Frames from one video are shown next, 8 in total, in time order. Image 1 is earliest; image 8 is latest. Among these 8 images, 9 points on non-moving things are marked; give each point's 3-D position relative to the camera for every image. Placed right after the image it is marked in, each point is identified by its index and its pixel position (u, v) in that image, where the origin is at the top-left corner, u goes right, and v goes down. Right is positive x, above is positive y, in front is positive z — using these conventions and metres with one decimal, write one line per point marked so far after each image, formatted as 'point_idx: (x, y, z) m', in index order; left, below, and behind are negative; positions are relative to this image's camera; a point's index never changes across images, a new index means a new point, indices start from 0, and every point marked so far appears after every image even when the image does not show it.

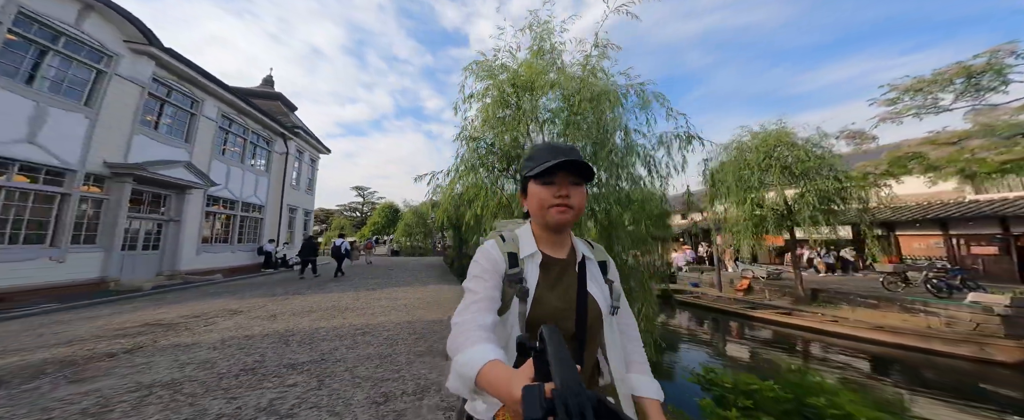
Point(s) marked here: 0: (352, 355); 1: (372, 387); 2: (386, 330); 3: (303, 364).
0: (-1.9, -1.7, +3.8) m
1: (-1.3, -1.5, +2.7) m
2: (-2.1, -1.8, +5.0) m
3: (-2.3, -1.7, +3.4) m
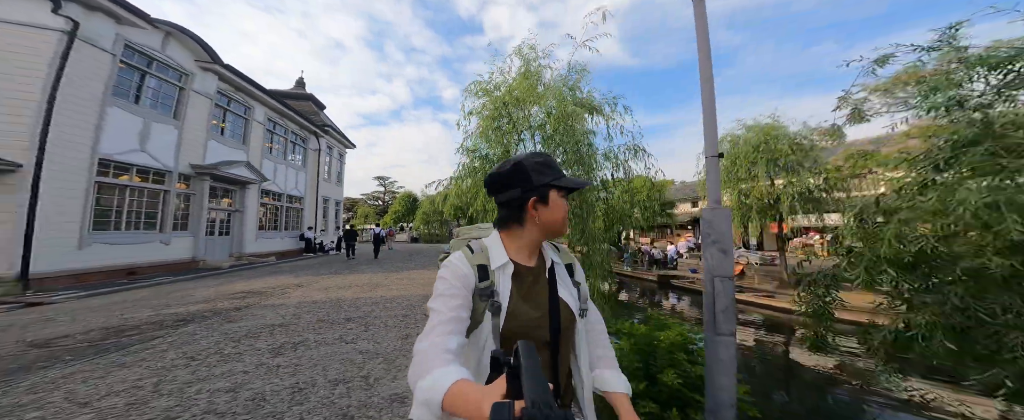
0: (-2.2, -1.7, +5.4) m
1: (-1.6, -1.6, +4.3) m
2: (-2.2, -1.8, +6.6) m
3: (-2.6, -1.7, +5.1) m
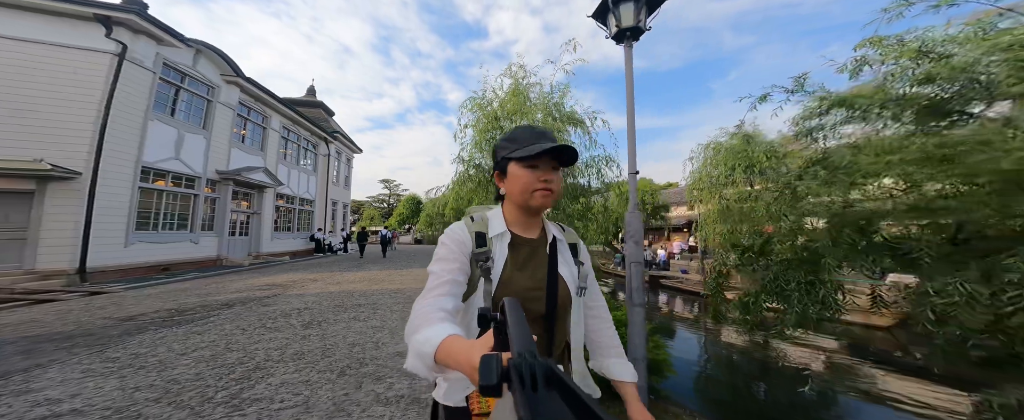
0: (-2.4, -1.8, +6.3) m
1: (-1.9, -1.7, +5.2) m
2: (-2.5, -1.9, +7.5) m
3: (-2.8, -1.8, +6.0) m
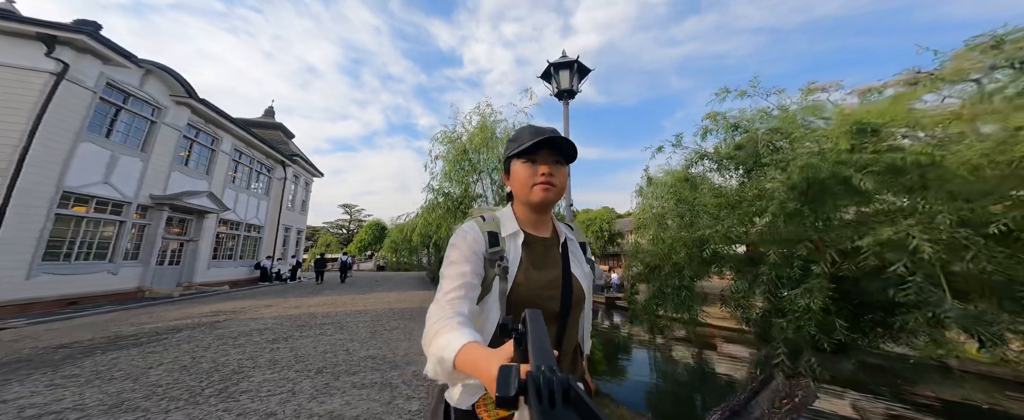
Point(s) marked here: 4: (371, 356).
0: (-3.2, -2.3, +6.5) m
1: (-2.6, -2.1, +5.5) m
2: (-3.4, -2.5, +7.7) m
3: (-3.6, -2.2, +6.2) m
4: (-1.6, -1.7, +3.6) m
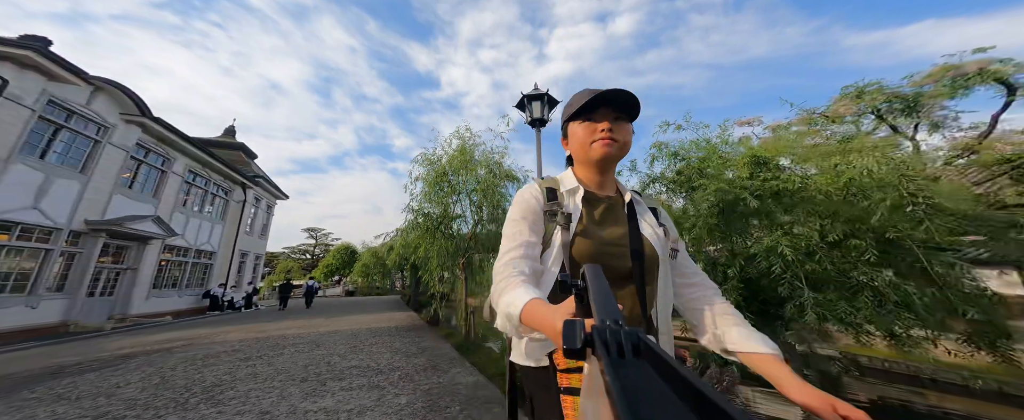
0: (-3.7, -2.7, +6.5) m
1: (-3.0, -2.4, +5.5) m
2: (-4.0, -3.0, +7.6) m
3: (-4.1, -2.6, +6.1) m
4: (-1.9, -1.8, +3.8) m
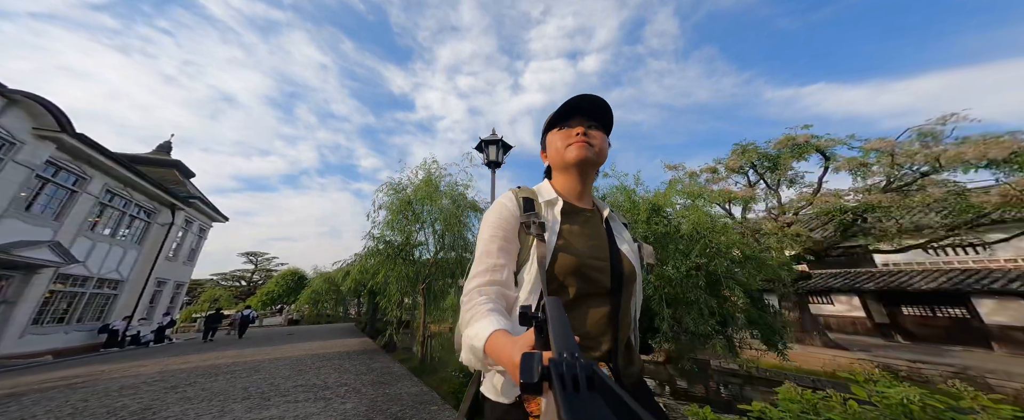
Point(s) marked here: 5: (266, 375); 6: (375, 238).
0: (-4.7, -3.1, +6.3) m
1: (-3.9, -2.8, +5.5) m
2: (-5.1, -3.5, +7.4) m
3: (-5.0, -3.0, +5.9) m
4: (-2.6, -2.1, +3.9) m
5: (-3.9, -2.7, +5.1) m
6: (-3.1, -0.6, +7.1) m
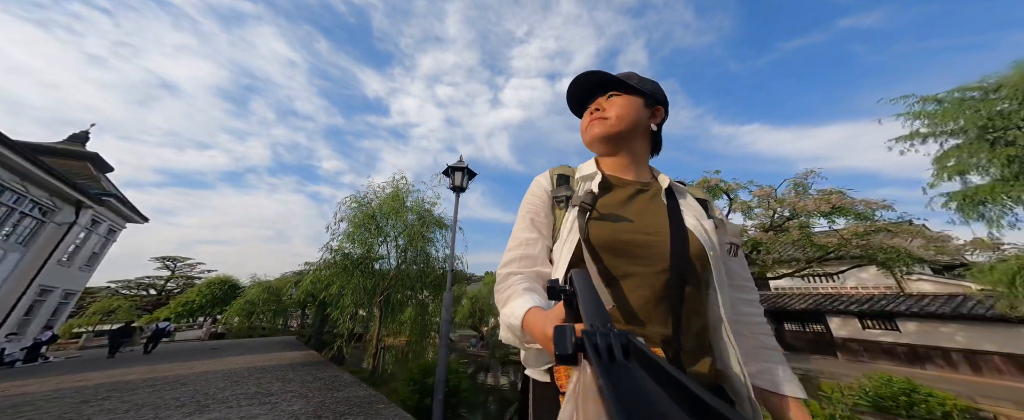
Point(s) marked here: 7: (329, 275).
0: (-5.8, -3.2, +6.0) m
1: (-4.8, -2.9, +5.3) m
2: (-6.3, -3.6, +7.0) m
3: (-6.0, -3.1, +5.6) m
4: (-3.3, -2.3, +3.9) m
5: (-4.8, -2.8, +4.9) m
6: (-4.1, -0.8, +7.1) m
7: (-4.1, -1.4, +6.9) m
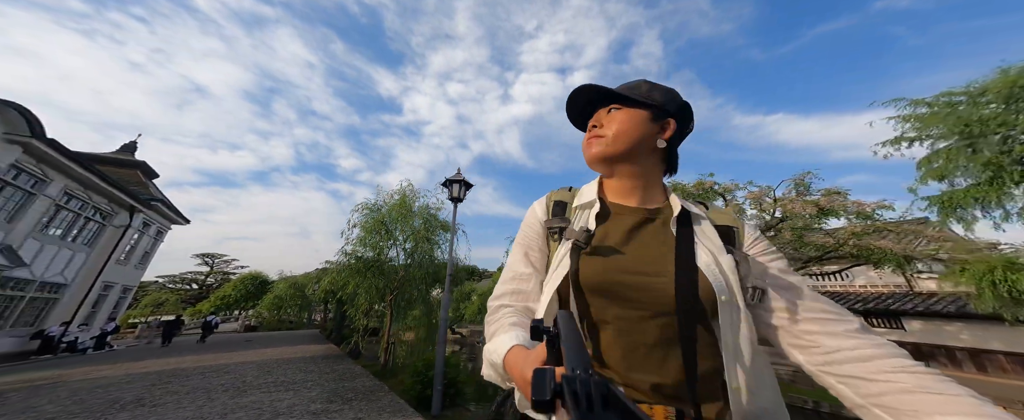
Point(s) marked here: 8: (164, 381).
0: (-5.6, -3.3, +6.5) m
1: (-4.7, -3.0, +5.7) m
2: (-6.1, -3.7, +7.5) m
3: (-5.8, -3.2, +6.1) m
4: (-3.3, -2.3, +4.2) m
5: (-4.7, -2.8, +5.3) m
6: (-3.9, -0.9, +7.4) m
7: (-3.9, -1.4, +7.3) m
8: (-5.7, -2.9, +5.3) m
